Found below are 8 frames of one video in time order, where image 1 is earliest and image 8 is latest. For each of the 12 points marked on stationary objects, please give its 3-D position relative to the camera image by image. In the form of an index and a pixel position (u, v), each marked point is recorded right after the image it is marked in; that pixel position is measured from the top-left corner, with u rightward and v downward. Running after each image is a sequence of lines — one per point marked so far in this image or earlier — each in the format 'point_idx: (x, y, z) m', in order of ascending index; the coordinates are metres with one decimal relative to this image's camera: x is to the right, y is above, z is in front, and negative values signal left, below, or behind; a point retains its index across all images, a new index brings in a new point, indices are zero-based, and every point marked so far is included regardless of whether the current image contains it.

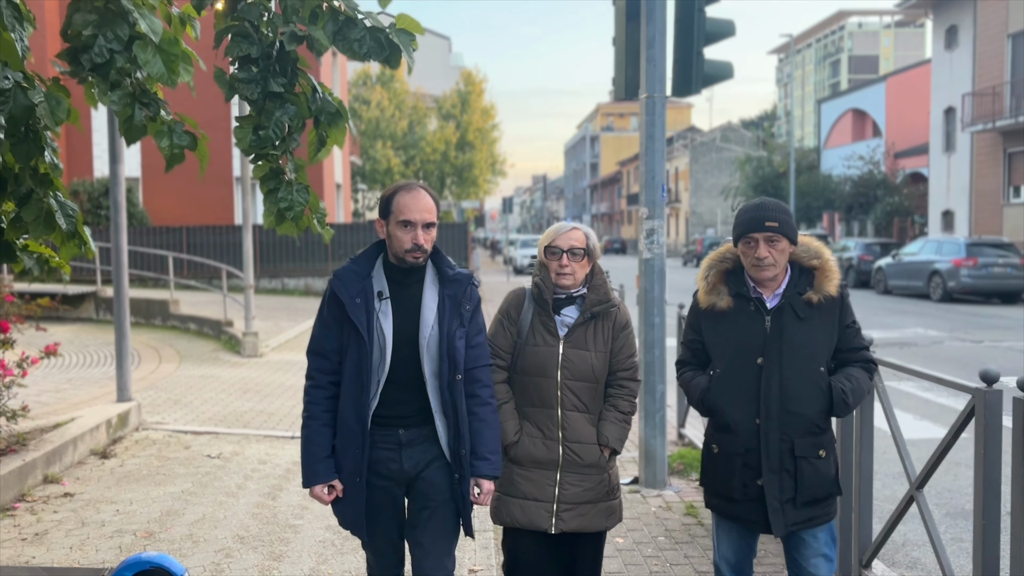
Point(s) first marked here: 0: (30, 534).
0: (-2.6, -1.3, +4.8) m
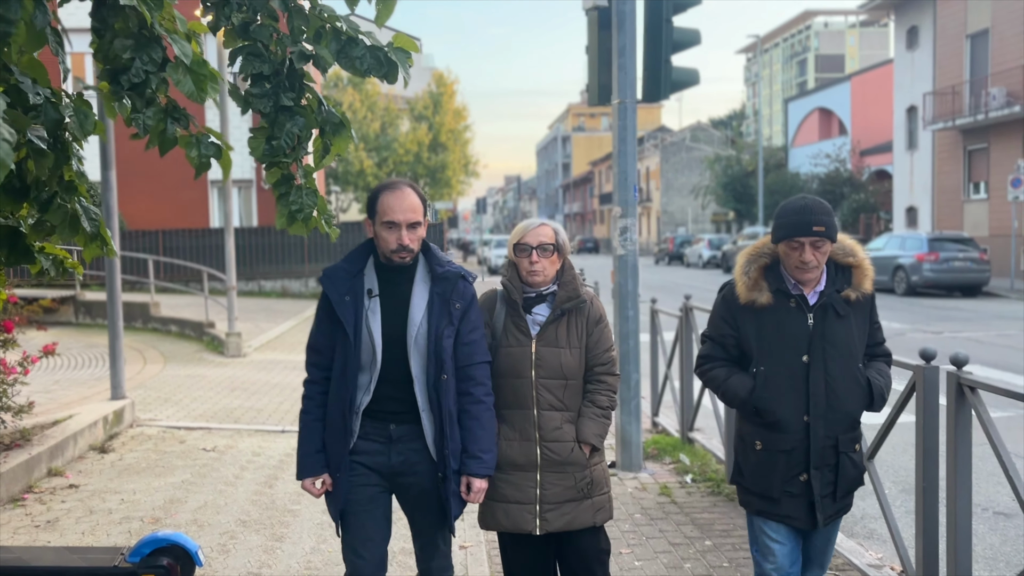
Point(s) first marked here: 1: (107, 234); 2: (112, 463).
0: (-2.7, -1.3, +5.1) m
1: (-1.7, +0.2, +3.8) m
2: (-2.9, -1.3, +6.4) m
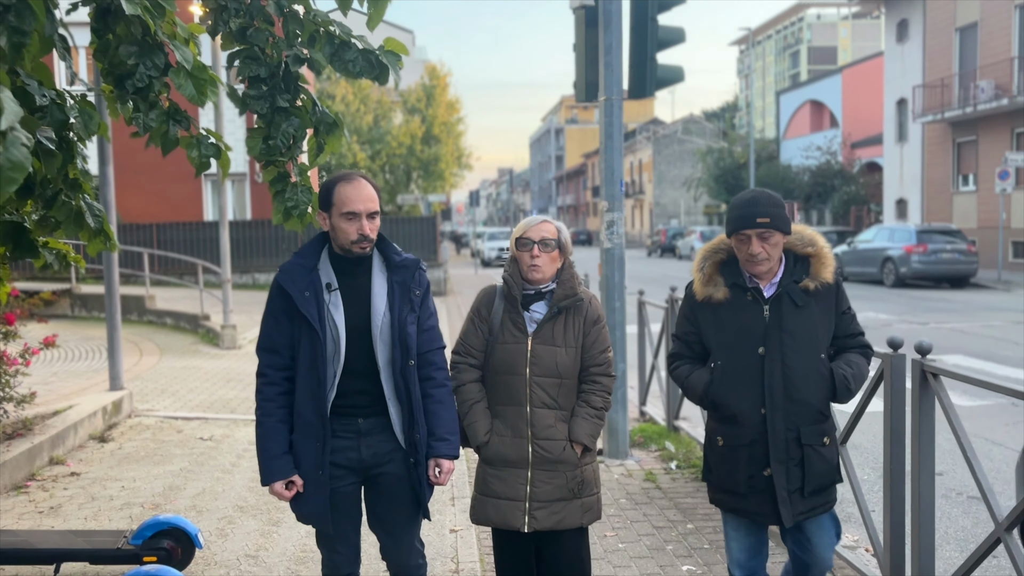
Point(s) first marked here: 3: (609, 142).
0: (-2.8, -1.3, +5.3) m
1: (-1.8, +0.3, +4.0) m
2: (-2.9, -1.2, +6.5) m
3: (+0.7, +1.1, +6.8) m
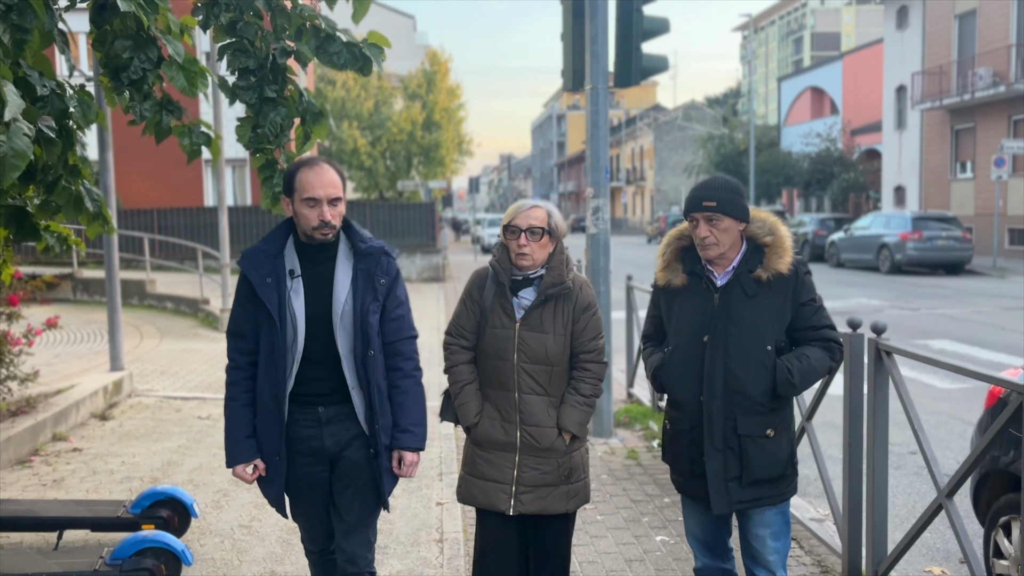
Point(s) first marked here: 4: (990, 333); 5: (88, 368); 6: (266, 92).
0: (-2.9, -1.2, +5.5) m
1: (-1.9, +0.4, +4.2) m
2: (-3.0, -1.1, +6.8) m
3: (+0.6, +1.2, +7.0) m
4: (+6.8, -0.6, +12.7) m
5: (-4.0, -0.8, +8.5) m
6: (-1.0, +0.8, +3.7) m
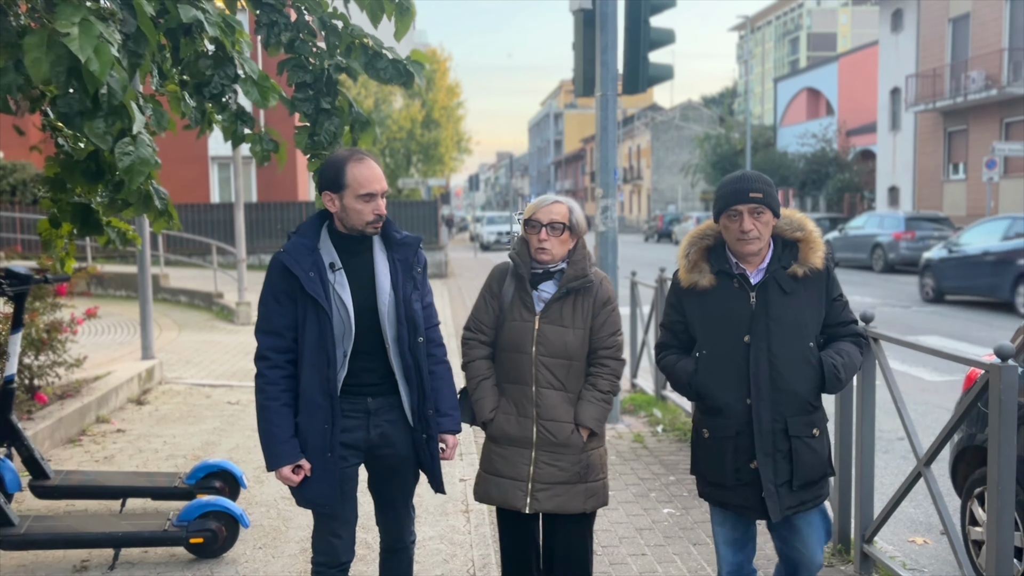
0: (-2.7, -1.1, +5.9) m
1: (-1.8, +0.4, +4.6) m
2: (-2.9, -1.0, +7.2) m
3: (+0.8, +1.3, +7.4) m
4: (+6.9, -0.6, +13.2) m
5: (-3.9, -0.7, +8.9) m
6: (-0.9, +0.9, +4.2) m
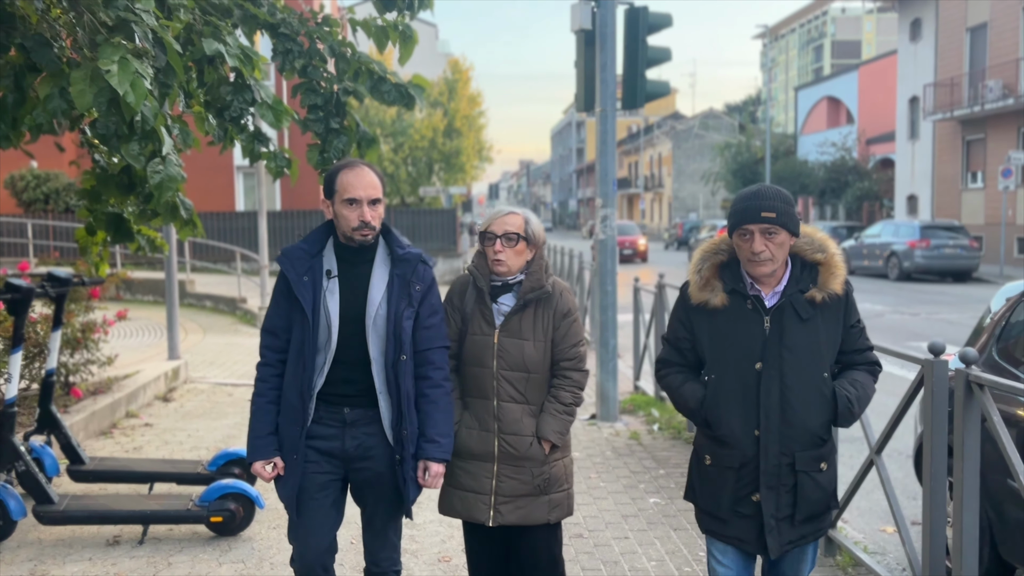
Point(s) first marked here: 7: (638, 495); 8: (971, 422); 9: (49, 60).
0: (-2.7, -1.2, +6.4) m
1: (-1.8, +0.4, +5.1) m
2: (-2.9, -1.0, +7.7) m
3: (+0.8, +1.2, +7.8) m
4: (+7.1, -0.7, +13.4) m
5: (-3.9, -0.7, +9.4) m
6: (-0.9, +0.9, +4.6) m
7: (+0.8, -1.3, +5.7) m
8: (+1.8, -0.5, +3.4) m
9: (-2.0, +1.0, +3.9) m
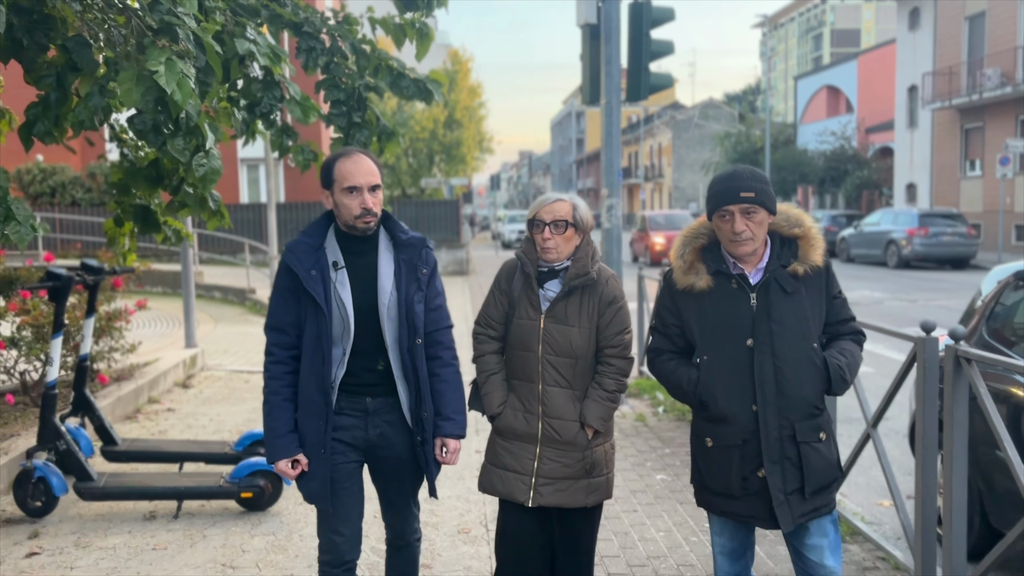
0: (-2.7, -1.1, +6.6) m
1: (-1.7, +0.5, +5.3) m
2: (-2.8, -1.0, +7.9) m
3: (+0.9, +1.3, +8.0) m
4: (+7.2, -0.5, +13.7) m
5: (-3.8, -0.6, +9.6) m
6: (-0.9, +0.9, +4.8) m
7: (+0.9, -1.2, +6.0) m
8: (+1.8, -0.4, +3.7) m
9: (-1.9, +1.0, +4.1) m
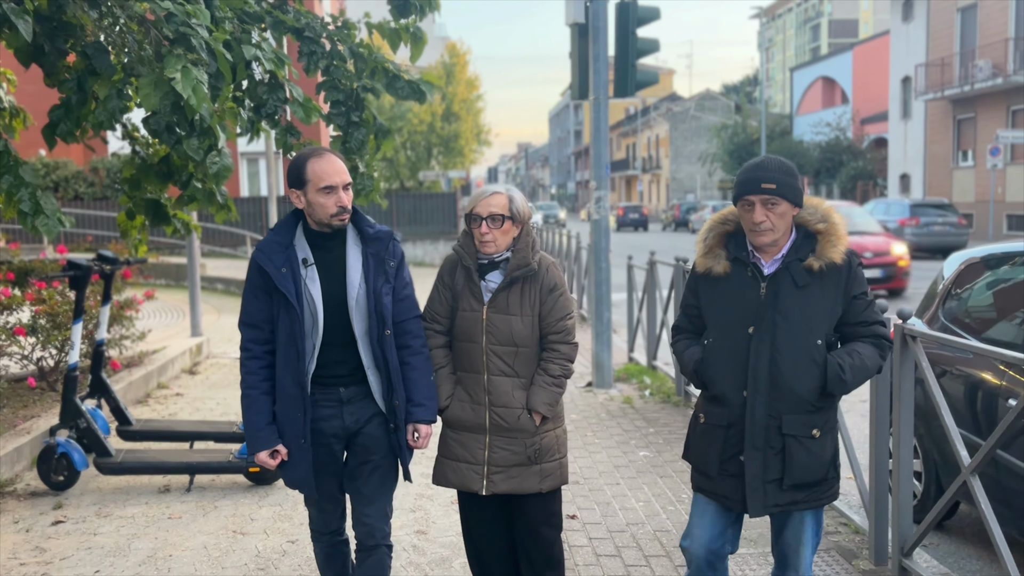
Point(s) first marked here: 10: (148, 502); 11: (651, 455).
0: (-2.7, -1.0, +7.0) m
1: (-1.8, +0.5, +5.6) m
2: (-2.9, -0.9, +8.3) m
3: (+0.8, +1.5, +8.4) m
4: (+7.1, -0.3, +14.0) m
5: (-3.8, -0.5, +10.0) m
6: (-0.9, +1.0, +5.2) m
7: (+0.8, -1.2, +6.3) m
8: (+1.8, -0.4, +4.0) m
9: (-2.0, +1.1, +4.4) m
10: (-2.1, -1.2, +5.1) m
11: (+1.0, -1.2, +6.2) m
